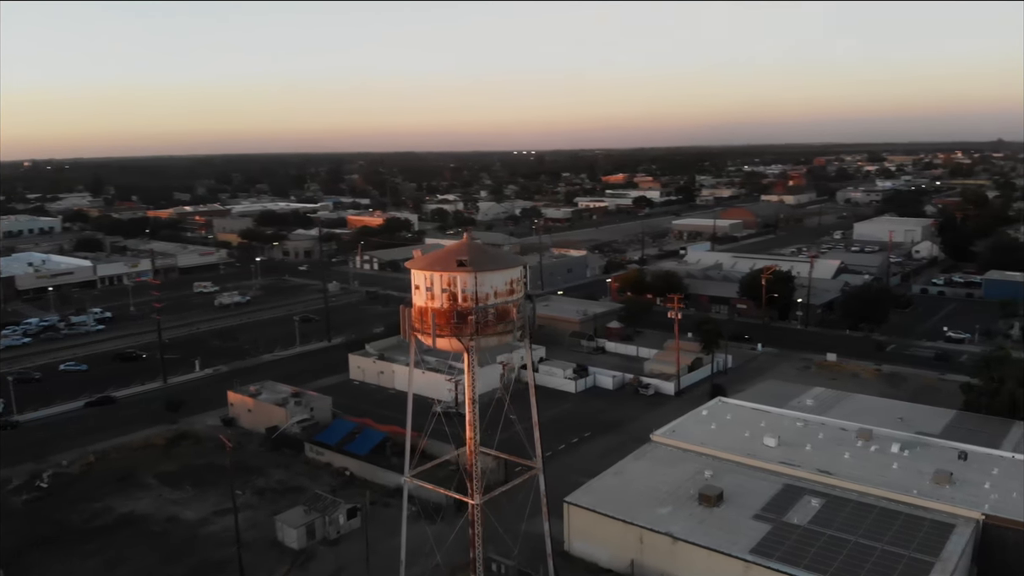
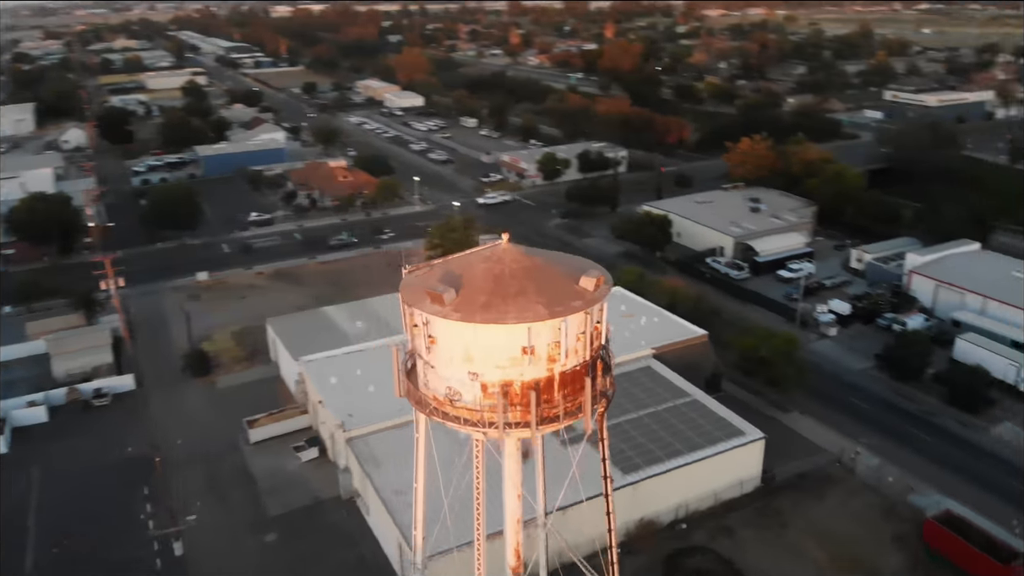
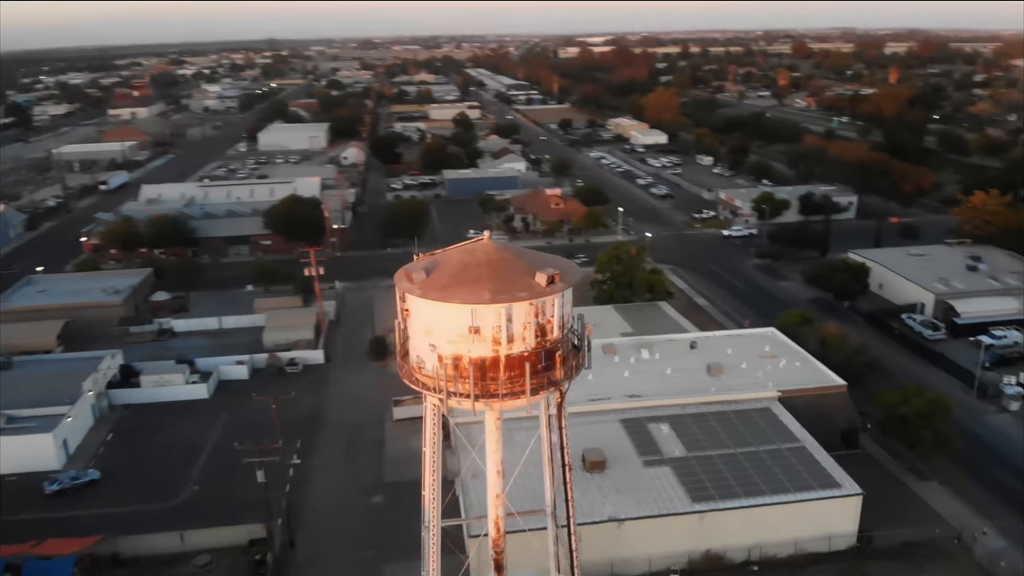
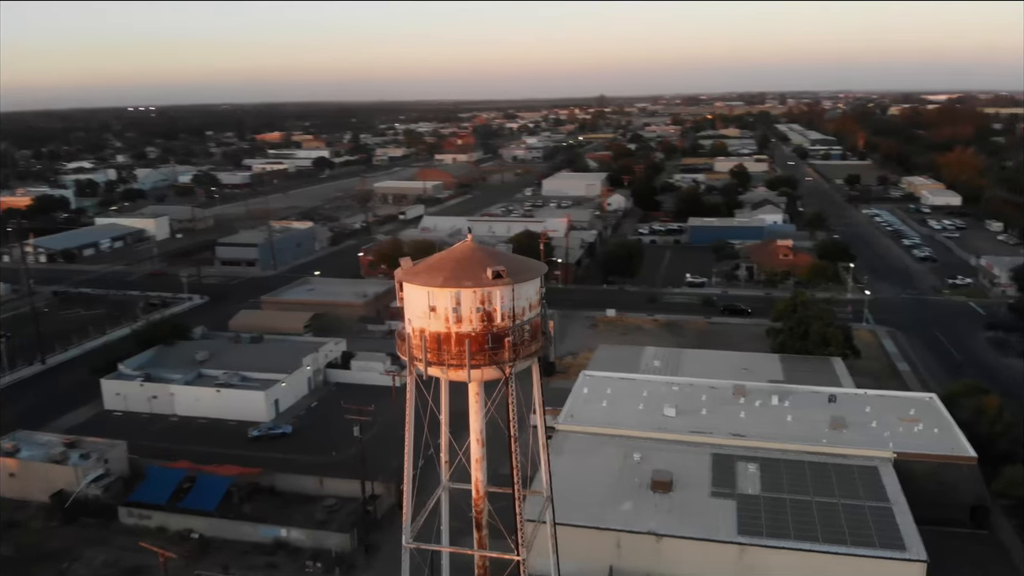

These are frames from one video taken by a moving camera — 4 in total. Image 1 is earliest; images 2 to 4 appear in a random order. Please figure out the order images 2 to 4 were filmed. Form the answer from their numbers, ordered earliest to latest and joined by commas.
4, 3, 2
